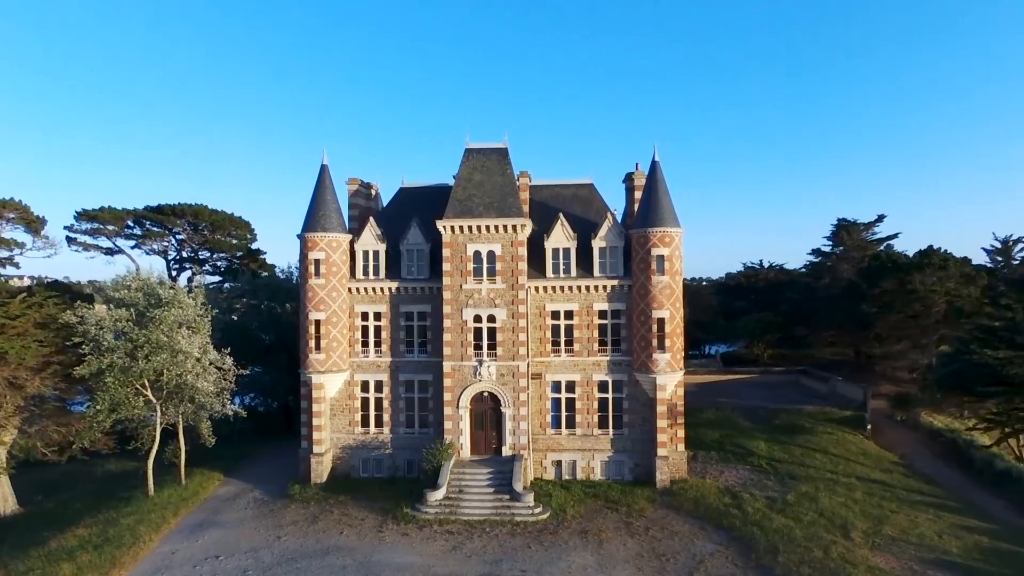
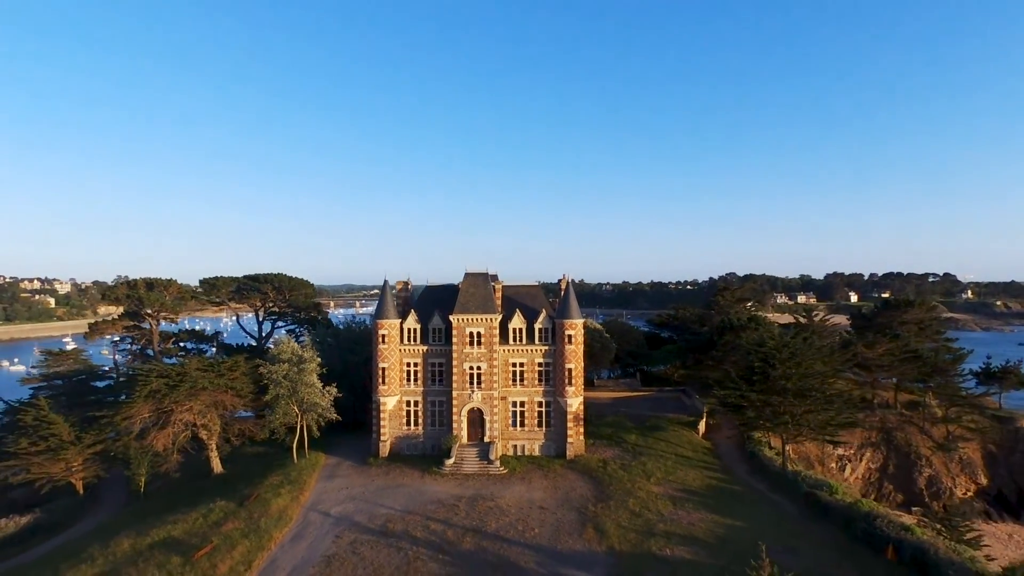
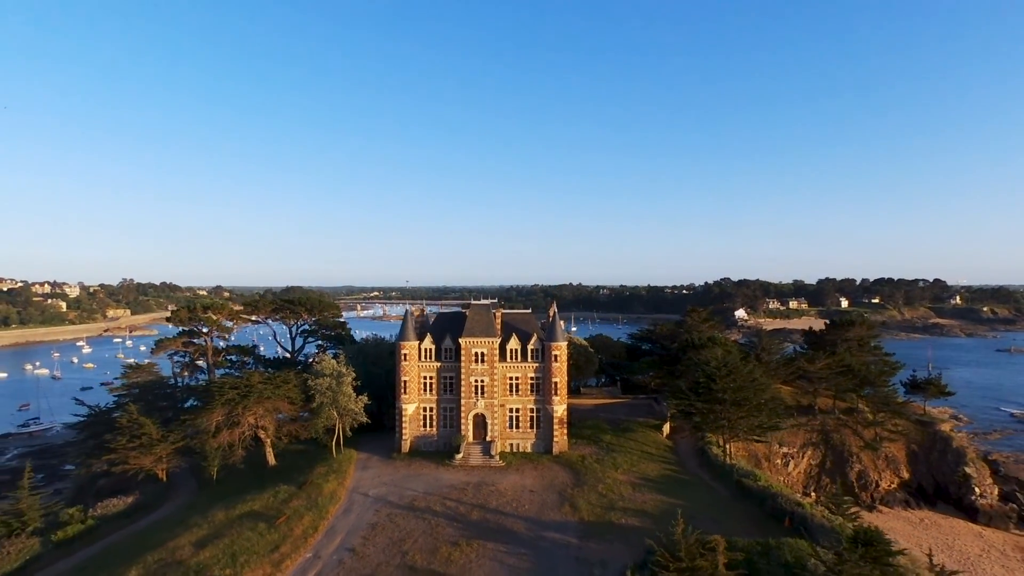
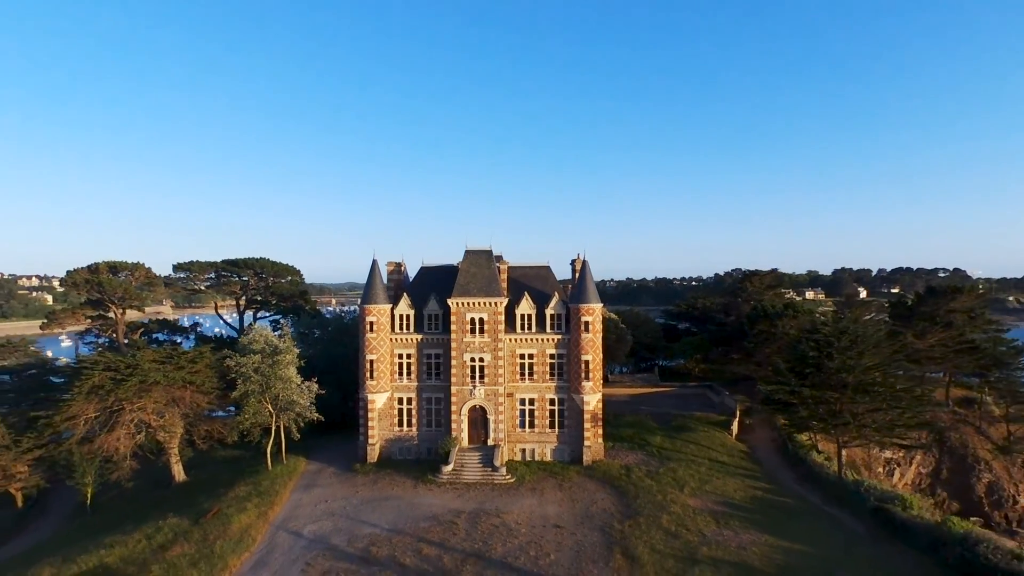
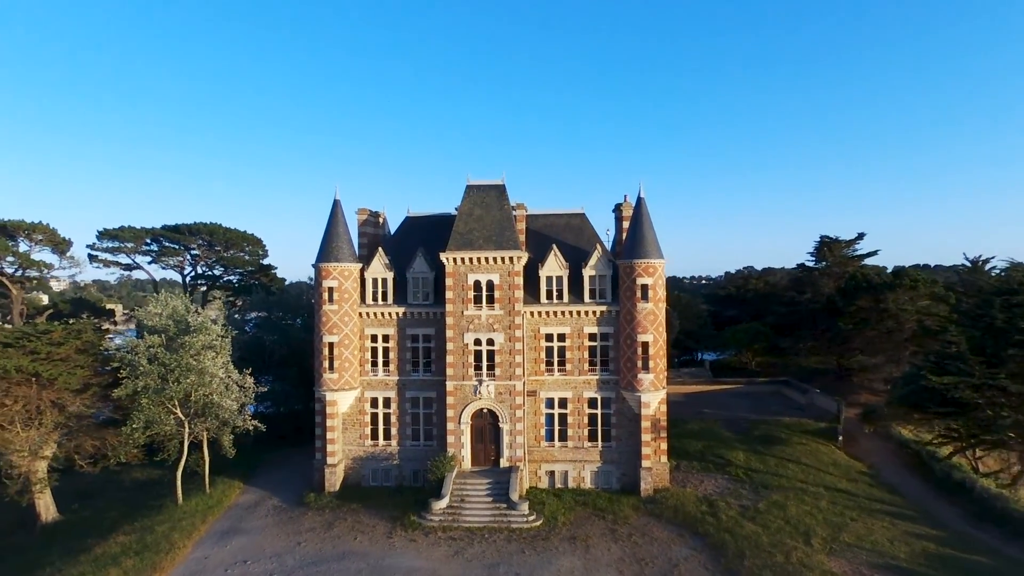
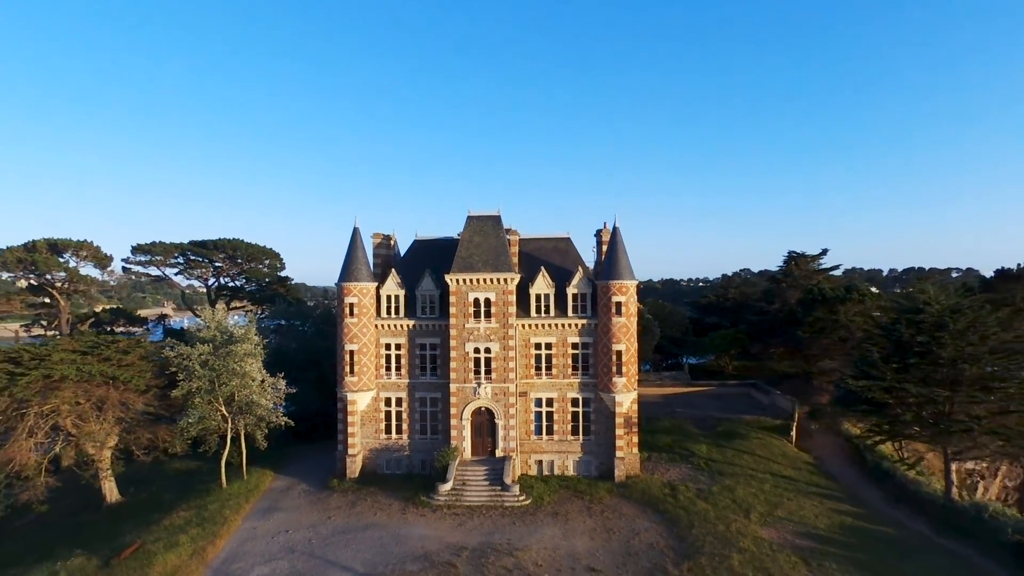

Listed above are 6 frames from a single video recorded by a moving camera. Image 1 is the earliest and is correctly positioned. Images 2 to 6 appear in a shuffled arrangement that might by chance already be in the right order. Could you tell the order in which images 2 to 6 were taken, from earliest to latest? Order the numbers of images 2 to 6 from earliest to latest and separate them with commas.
5, 6, 4, 2, 3
